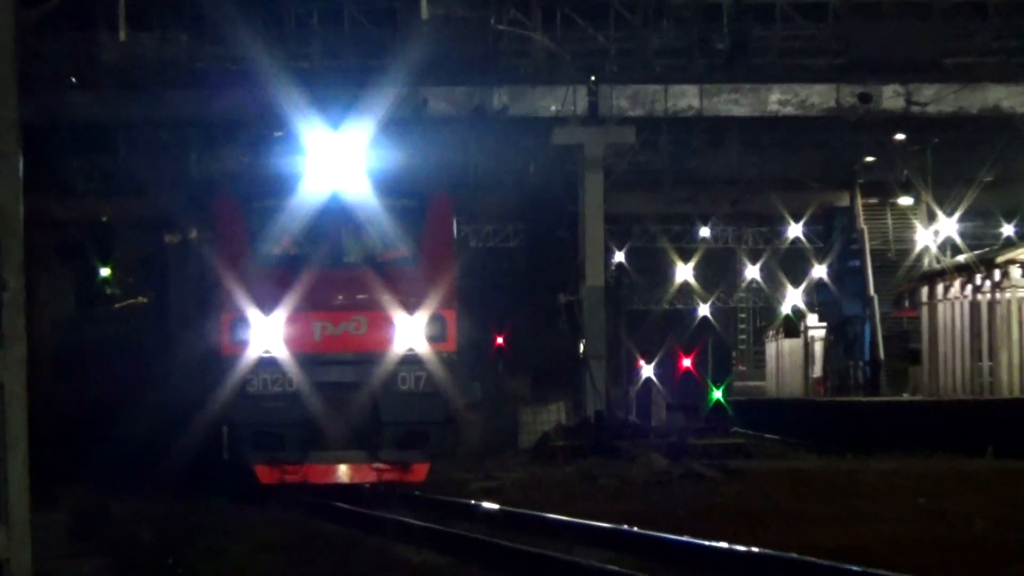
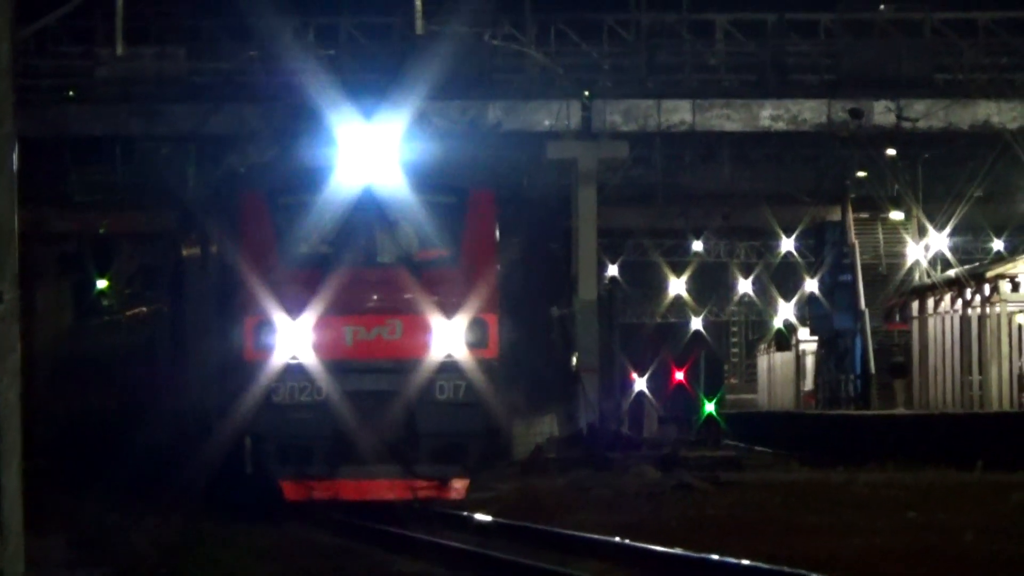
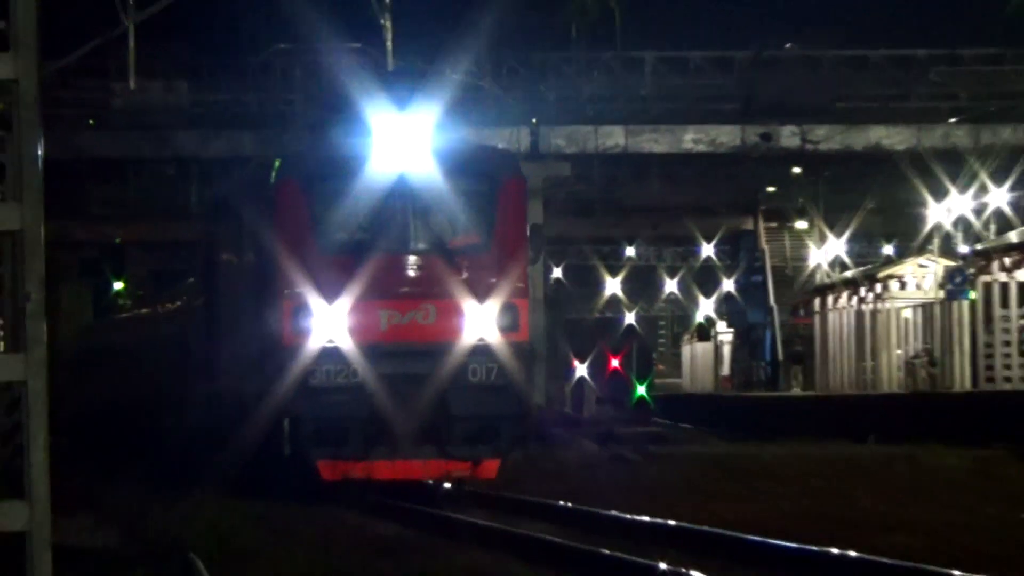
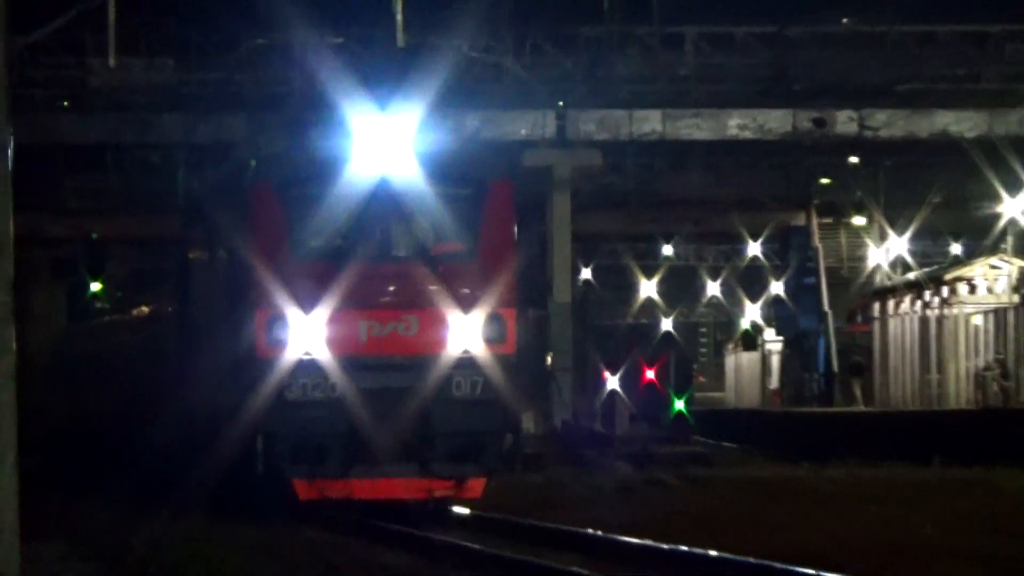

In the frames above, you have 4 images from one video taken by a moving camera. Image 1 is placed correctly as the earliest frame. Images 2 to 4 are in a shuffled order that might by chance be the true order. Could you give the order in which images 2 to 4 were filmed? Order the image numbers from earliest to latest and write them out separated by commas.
2, 4, 3
